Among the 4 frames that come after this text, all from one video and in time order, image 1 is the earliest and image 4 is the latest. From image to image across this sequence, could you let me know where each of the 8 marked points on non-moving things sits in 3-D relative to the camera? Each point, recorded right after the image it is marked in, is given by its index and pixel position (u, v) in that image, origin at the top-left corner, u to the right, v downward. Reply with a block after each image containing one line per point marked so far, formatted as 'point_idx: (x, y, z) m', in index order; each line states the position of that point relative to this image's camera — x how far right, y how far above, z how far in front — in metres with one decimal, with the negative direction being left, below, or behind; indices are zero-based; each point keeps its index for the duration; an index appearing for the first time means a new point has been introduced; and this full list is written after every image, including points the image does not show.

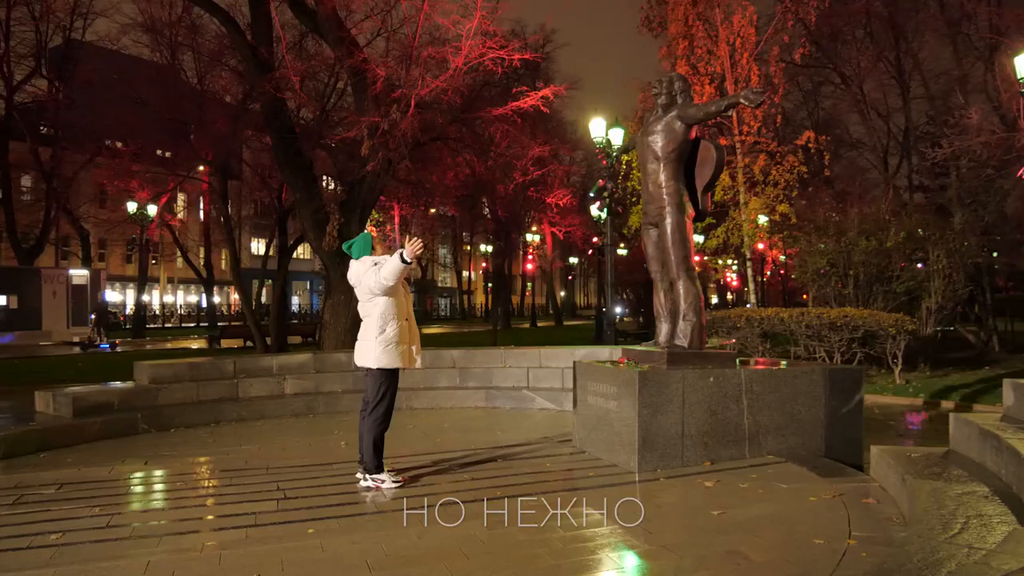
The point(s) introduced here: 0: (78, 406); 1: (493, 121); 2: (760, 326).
0: (-5.1, -1.4, +9.8) m
1: (-0.5, +3.7, +18.6) m
2: (+4.6, -0.7, +15.5) m
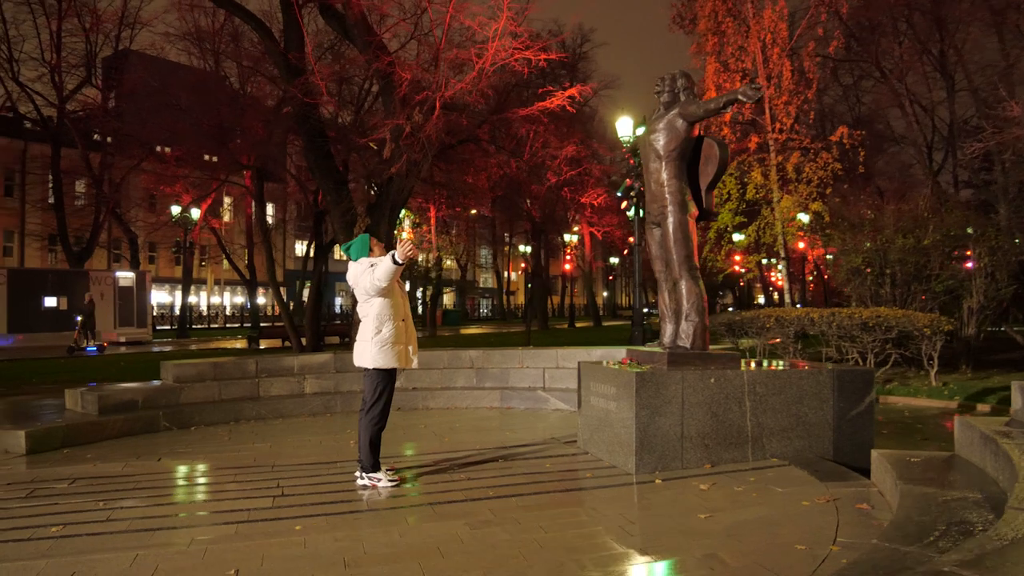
0: (-5.0, -1.4, +10.1) m
1: (+0.2, +3.7, +18.6) m
2: (+5.1, -0.7, +15.2) m
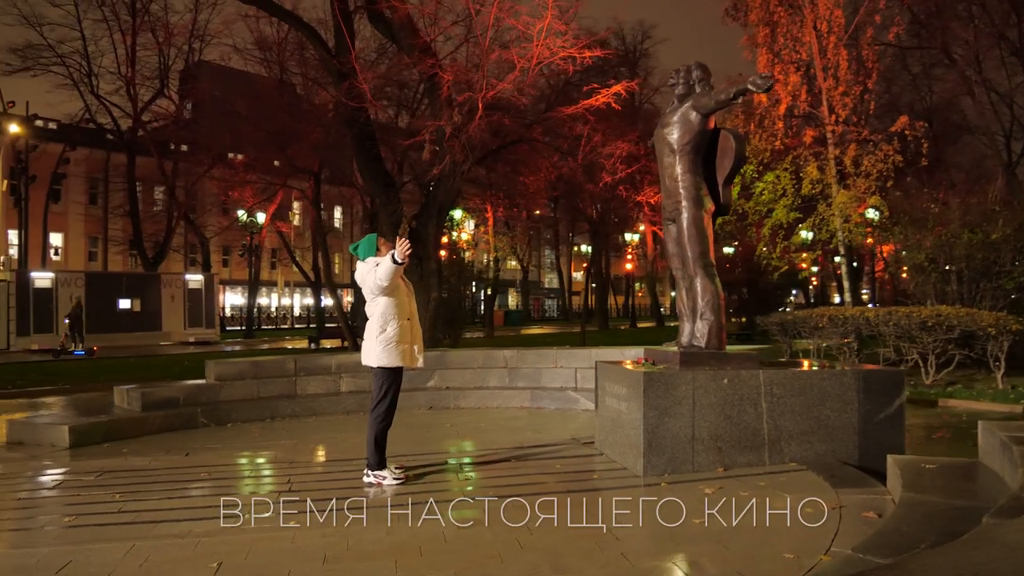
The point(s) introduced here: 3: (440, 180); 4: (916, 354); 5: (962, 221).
0: (-4.7, -1.4, +10.5) m
1: (+1.3, +3.7, +18.5) m
2: (+5.8, -0.7, +14.6) m
3: (-1.5, +2.2, +17.0) m
4: (+6.9, -1.1, +14.3) m
5: (+8.6, +1.3, +15.8) m
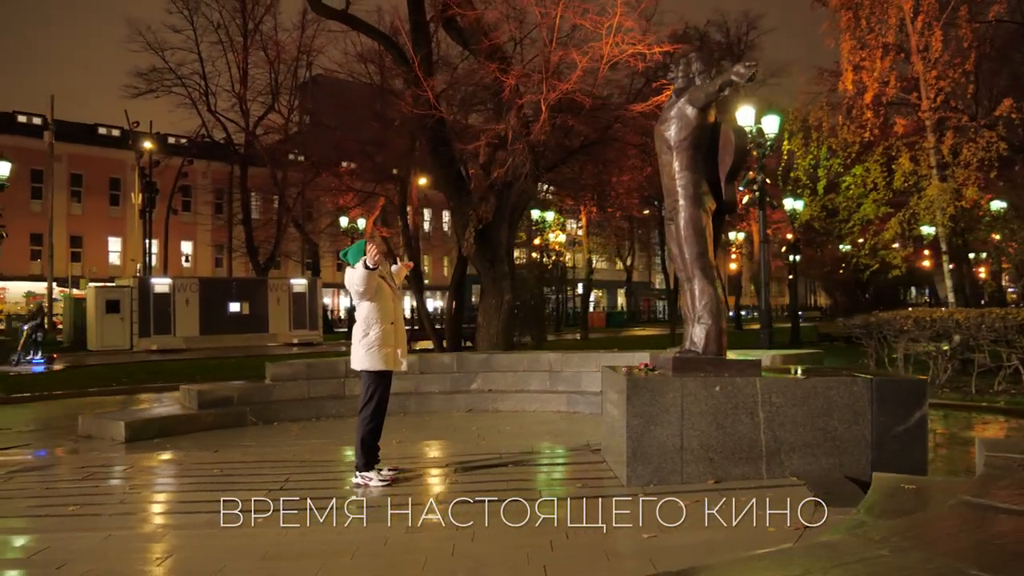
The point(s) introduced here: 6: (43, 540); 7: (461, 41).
0: (-4.2, -1.5, +11.2) m
1: (+3.0, +3.7, +18.1) m
2: (+6.8, -0.7, +13.4) m
3: (0.0, +2.2, +17.0) m
4: (+7.8, -1.1, +12.9) m
5: (+9.7, +1.3, +14.1) m
6: (-3.5, -1.9, +6.3) m
7: (-1.0, +5.1, +17.2) m
